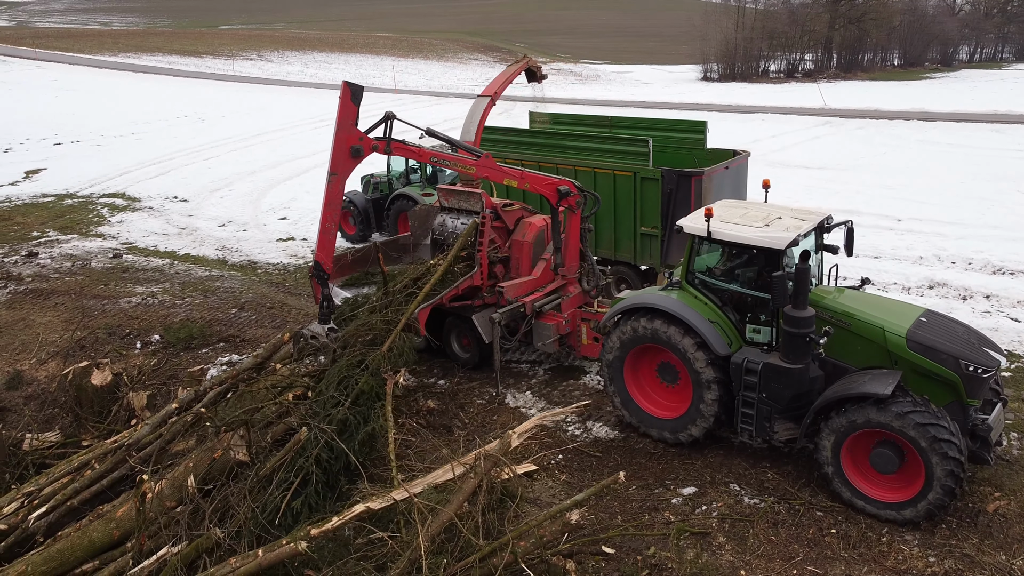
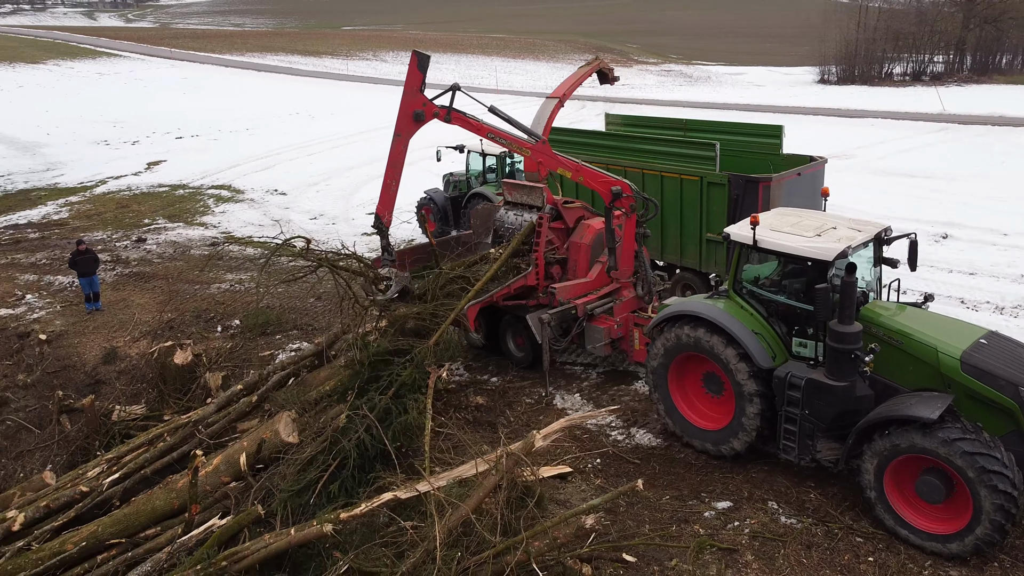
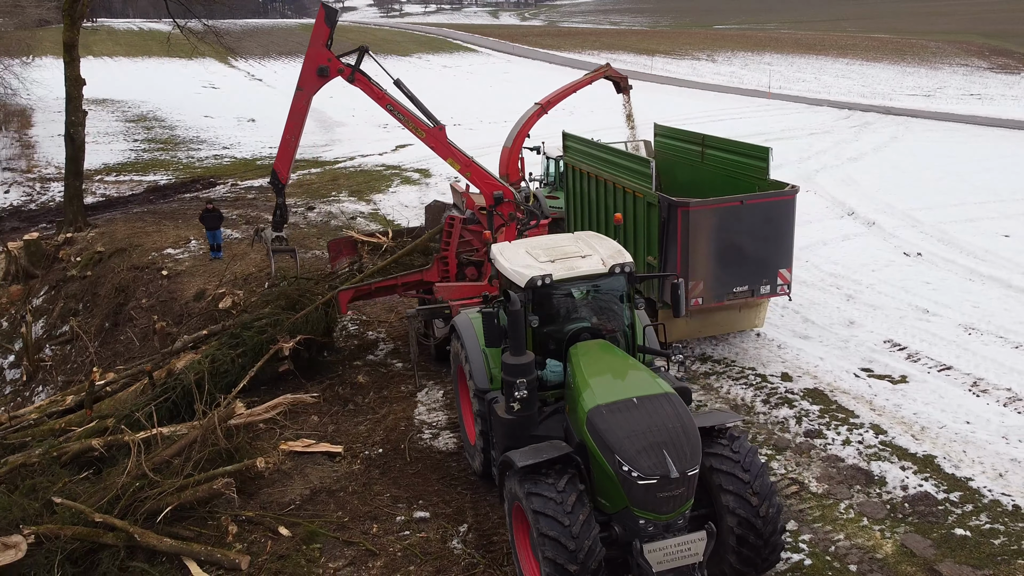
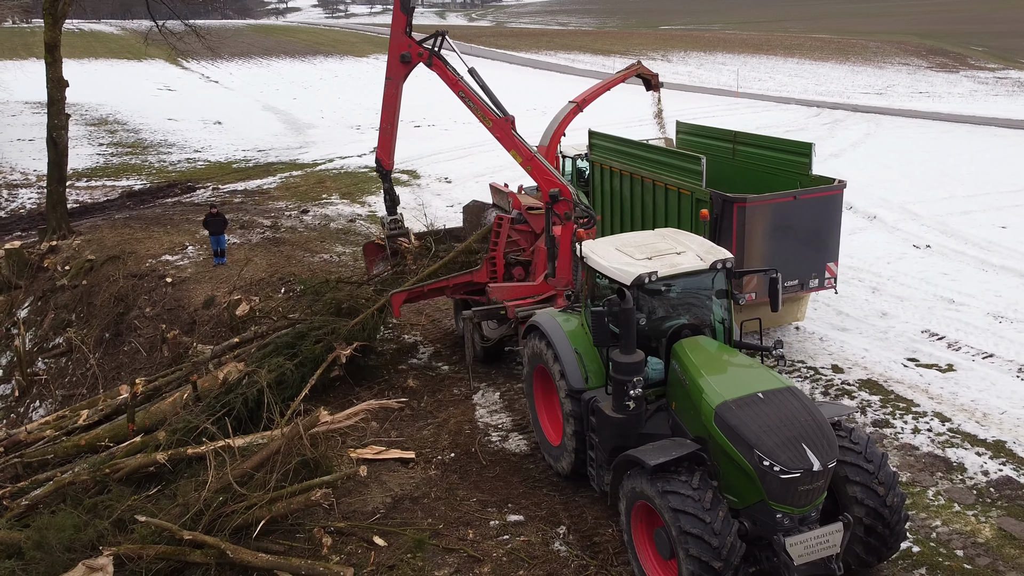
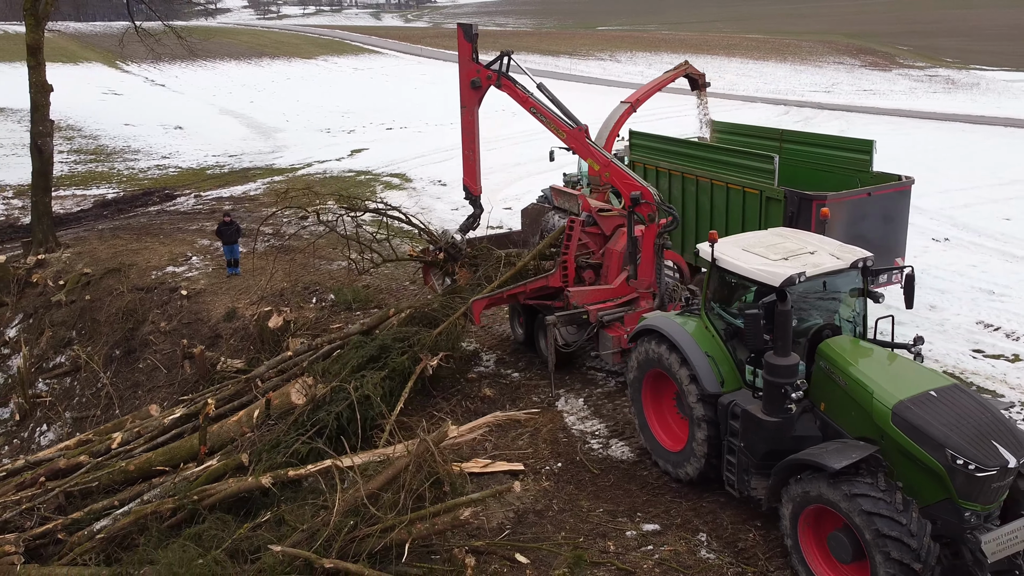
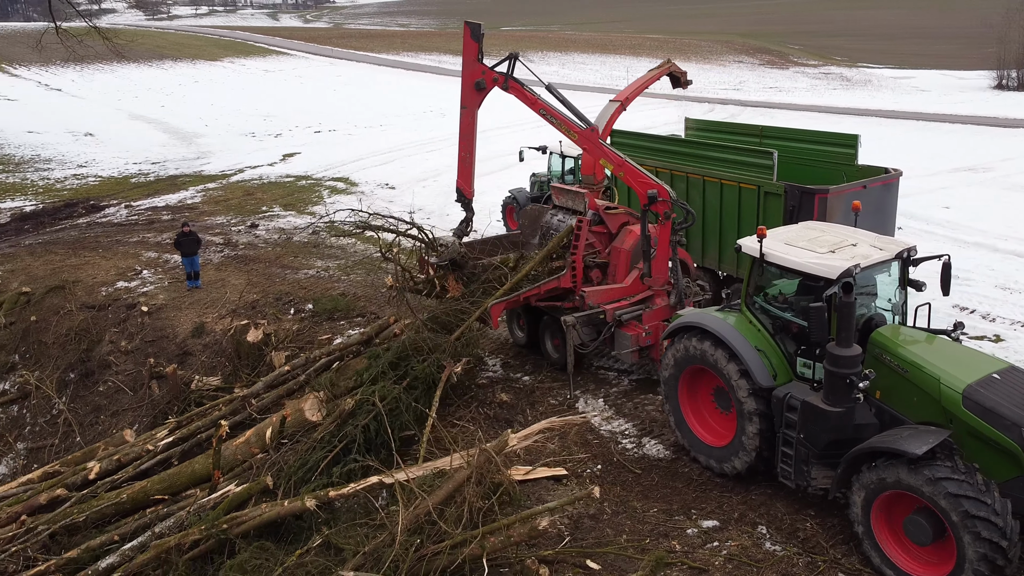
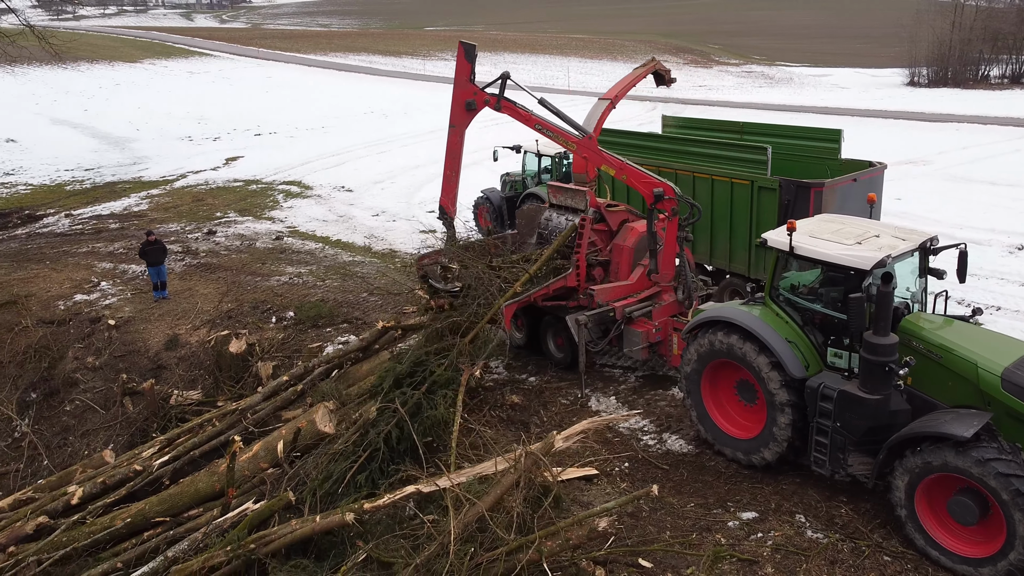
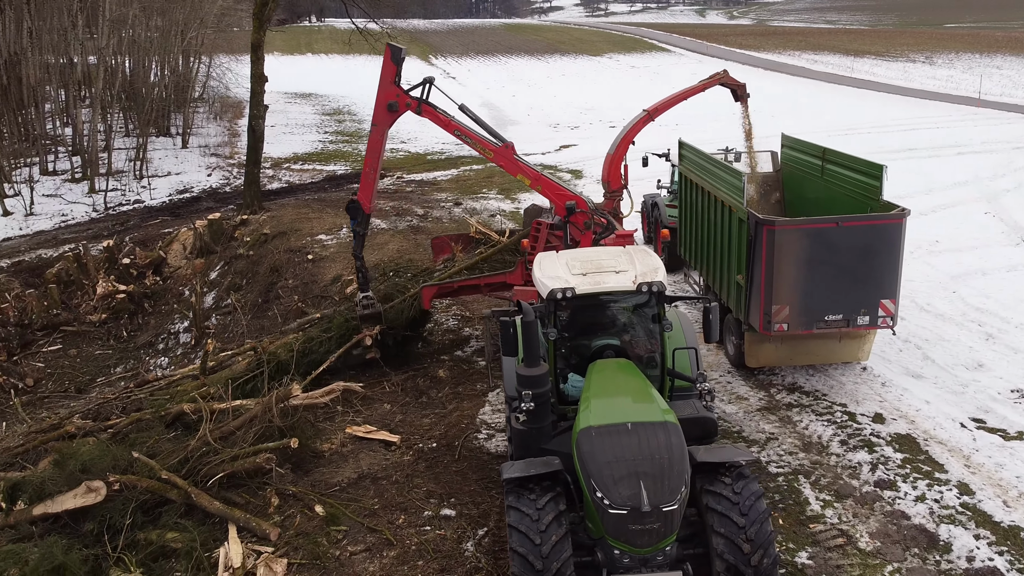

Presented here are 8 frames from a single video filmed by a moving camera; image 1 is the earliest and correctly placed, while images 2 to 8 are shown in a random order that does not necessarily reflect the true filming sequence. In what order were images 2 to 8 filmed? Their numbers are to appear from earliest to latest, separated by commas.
2, 7, 6, 5, 4, 3, 8
